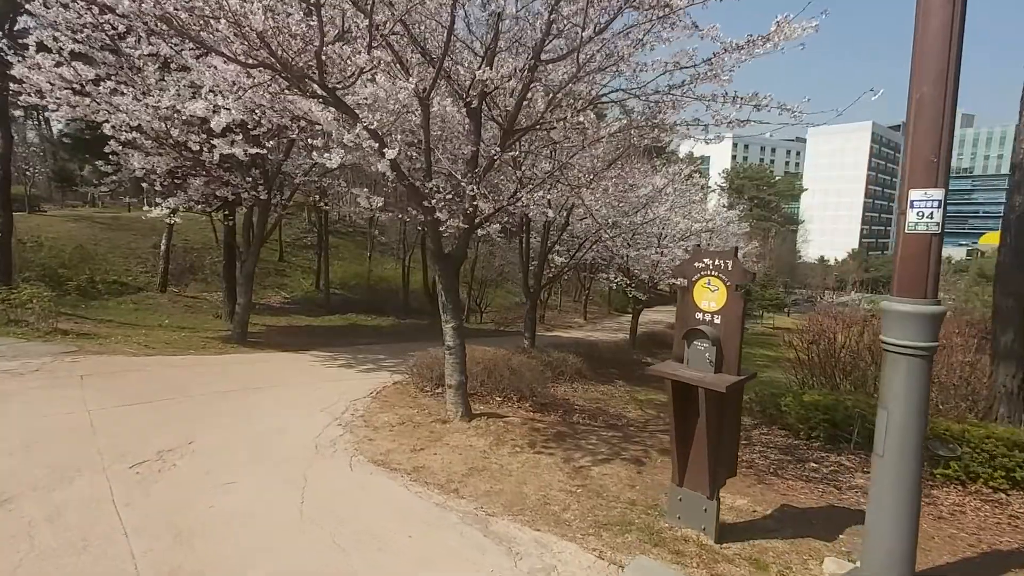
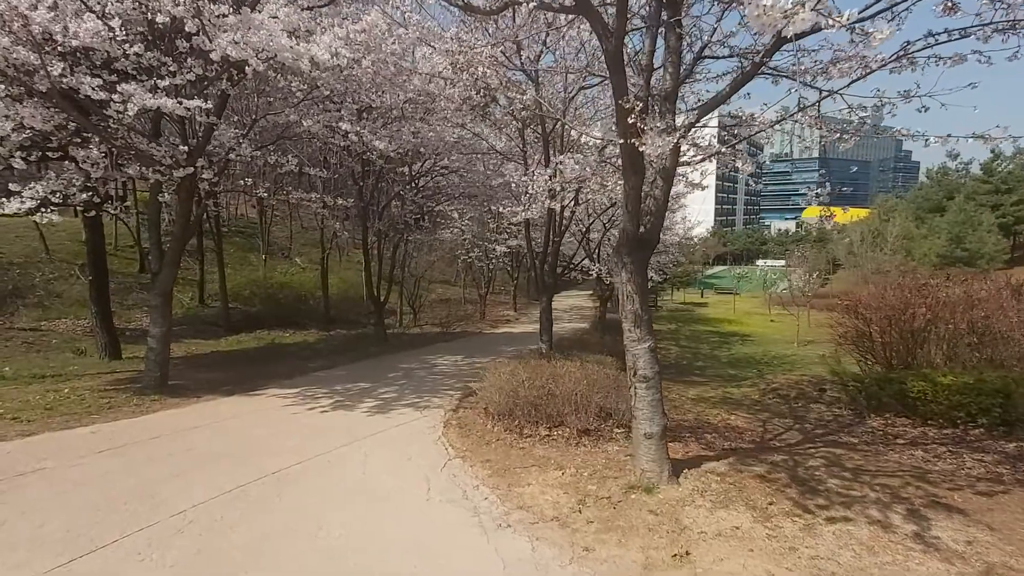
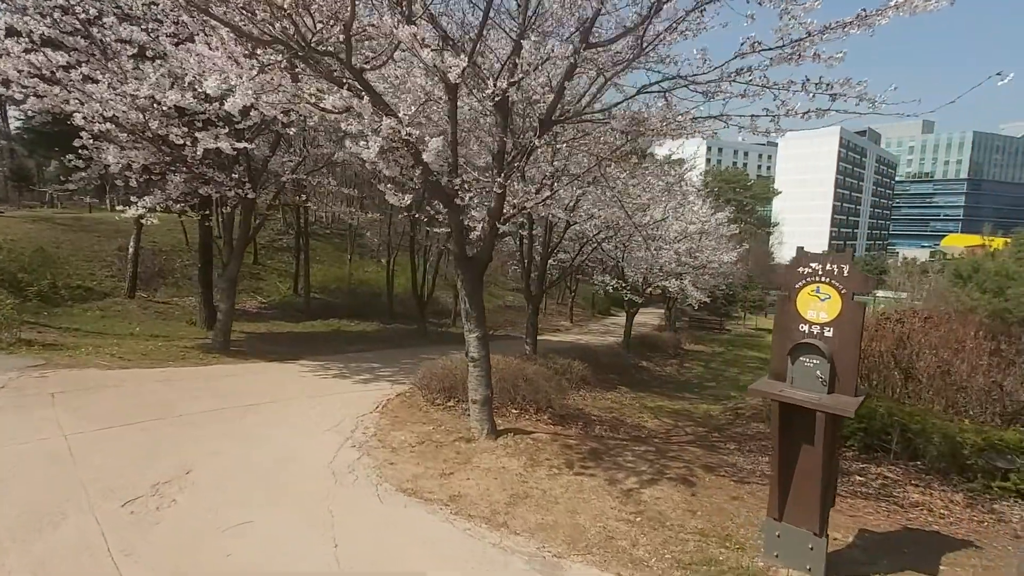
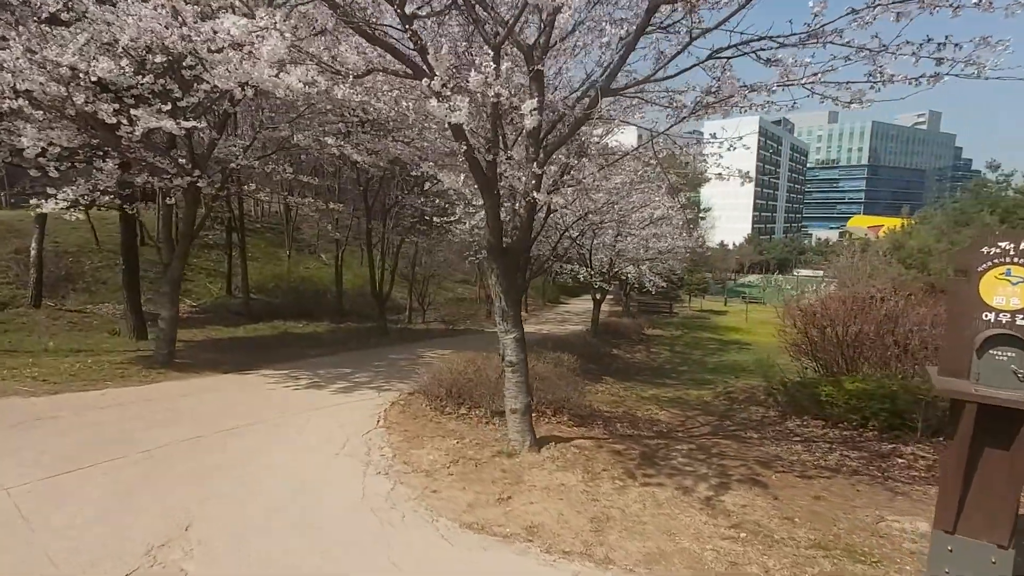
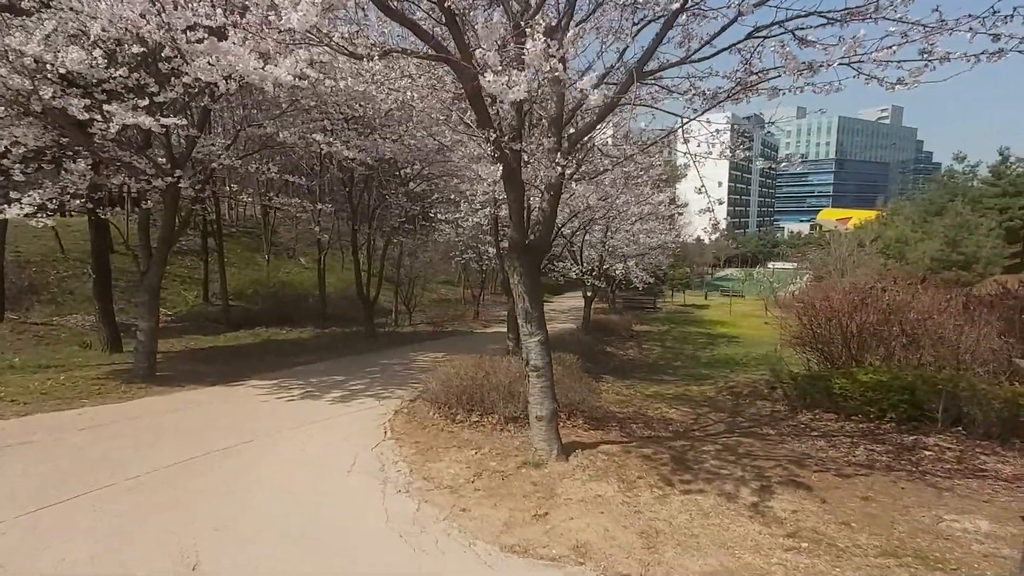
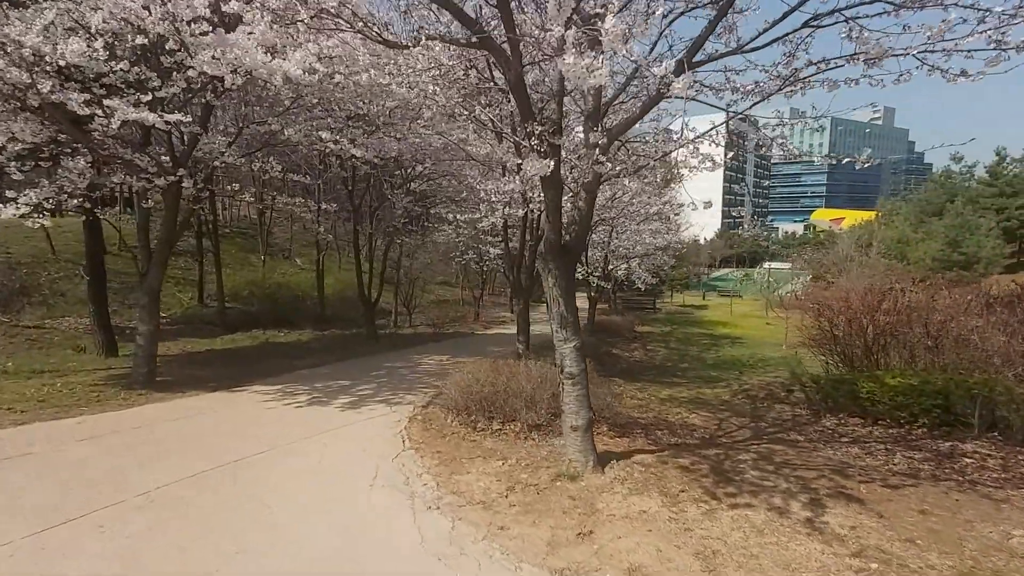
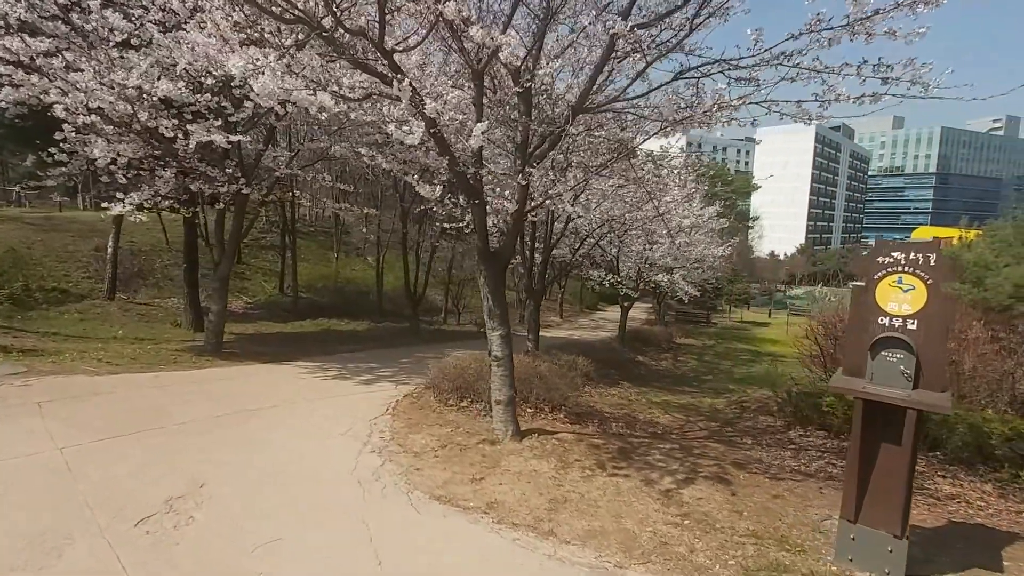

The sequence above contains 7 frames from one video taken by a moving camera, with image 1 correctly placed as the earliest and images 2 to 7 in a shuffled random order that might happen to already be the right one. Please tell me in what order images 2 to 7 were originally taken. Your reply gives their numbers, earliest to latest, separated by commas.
3, 7, 4, 5, 6, 2
